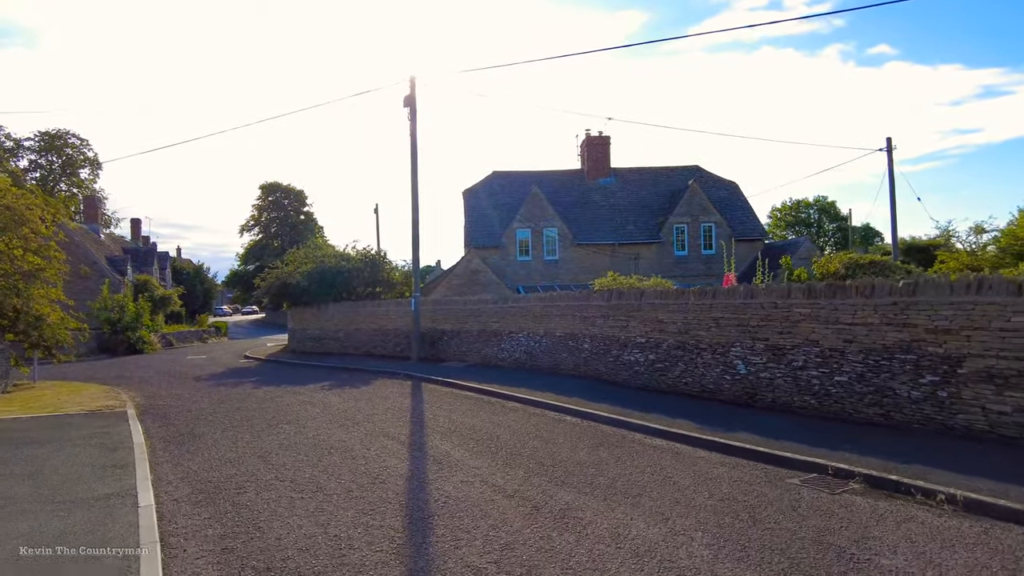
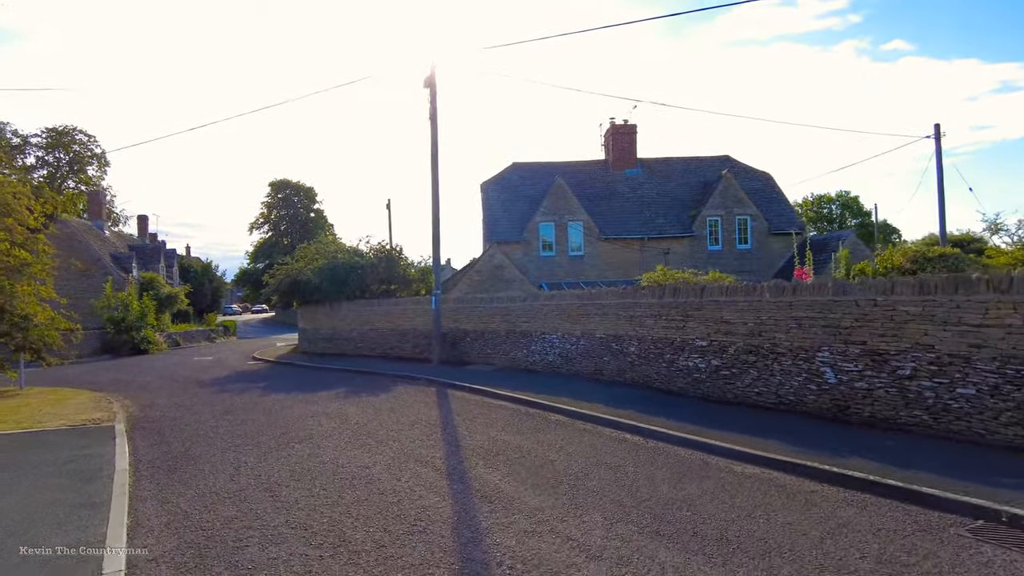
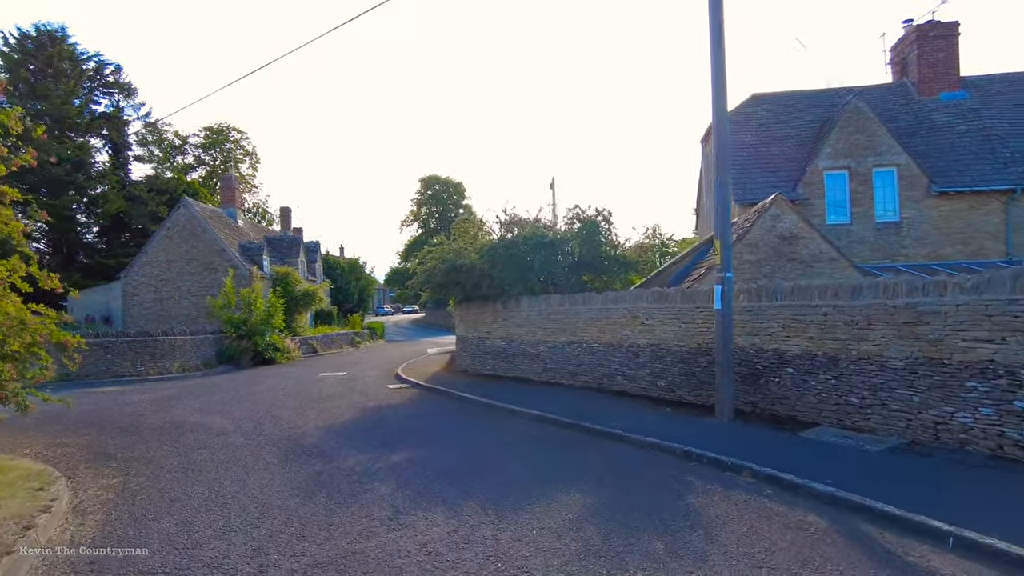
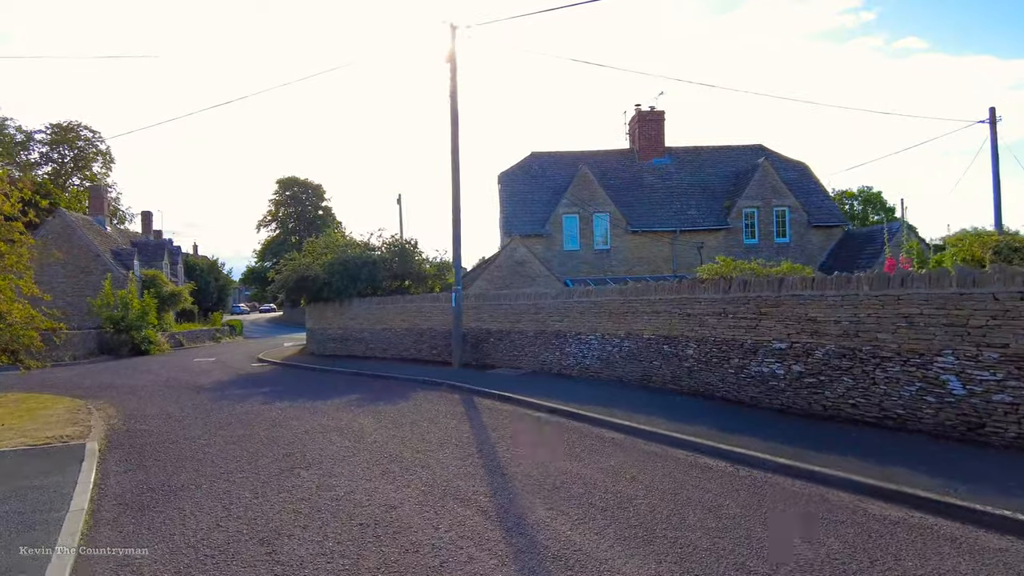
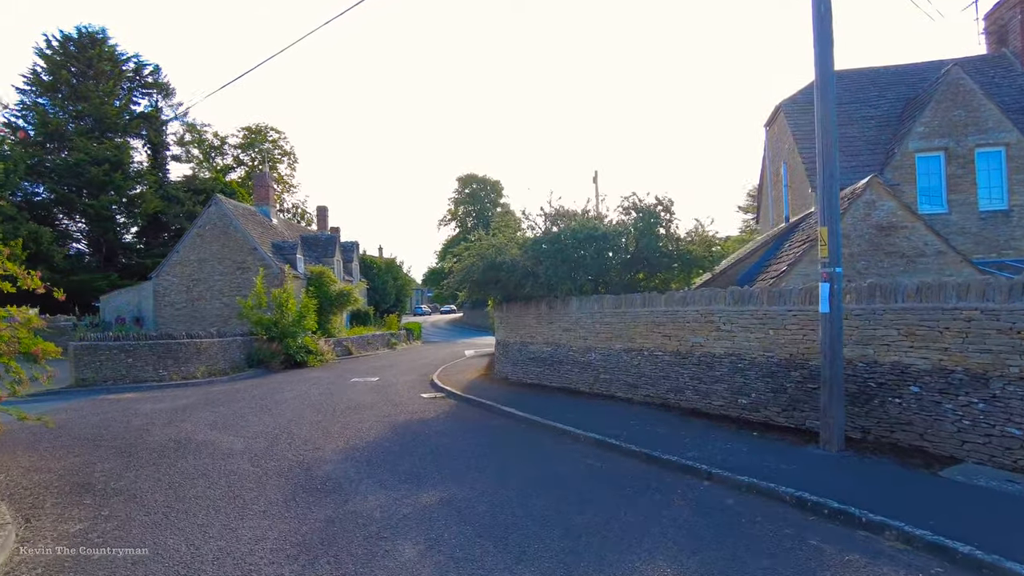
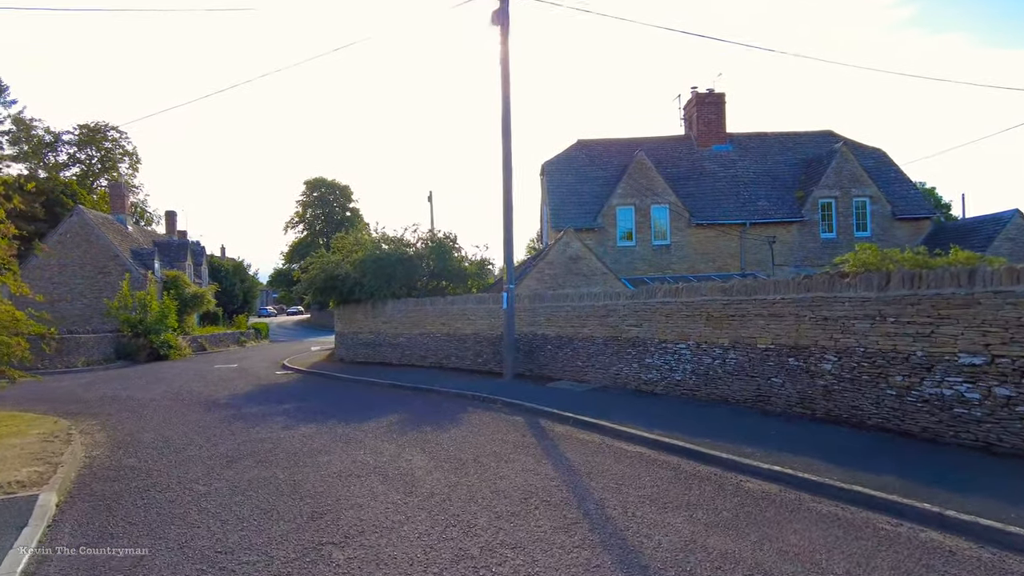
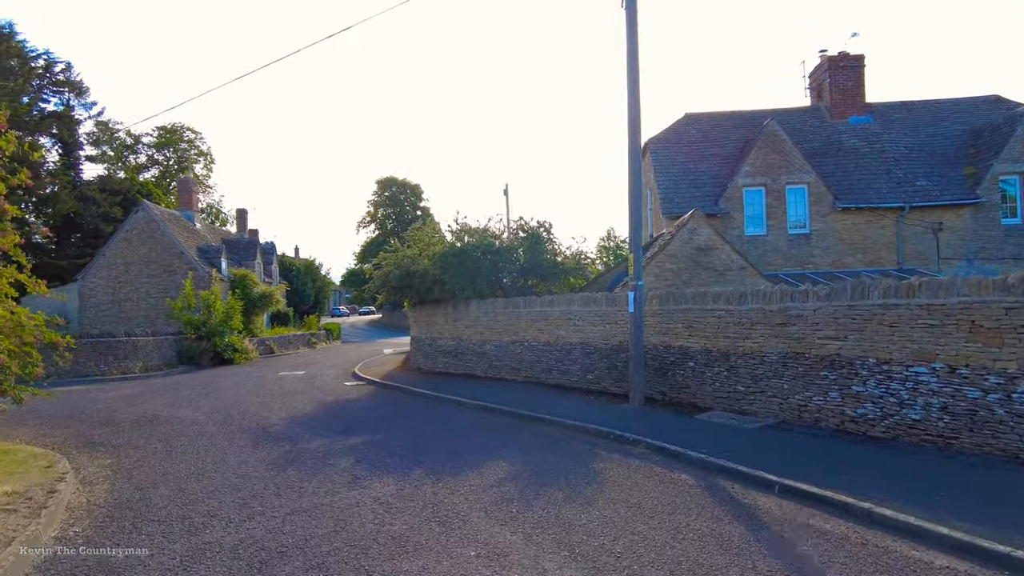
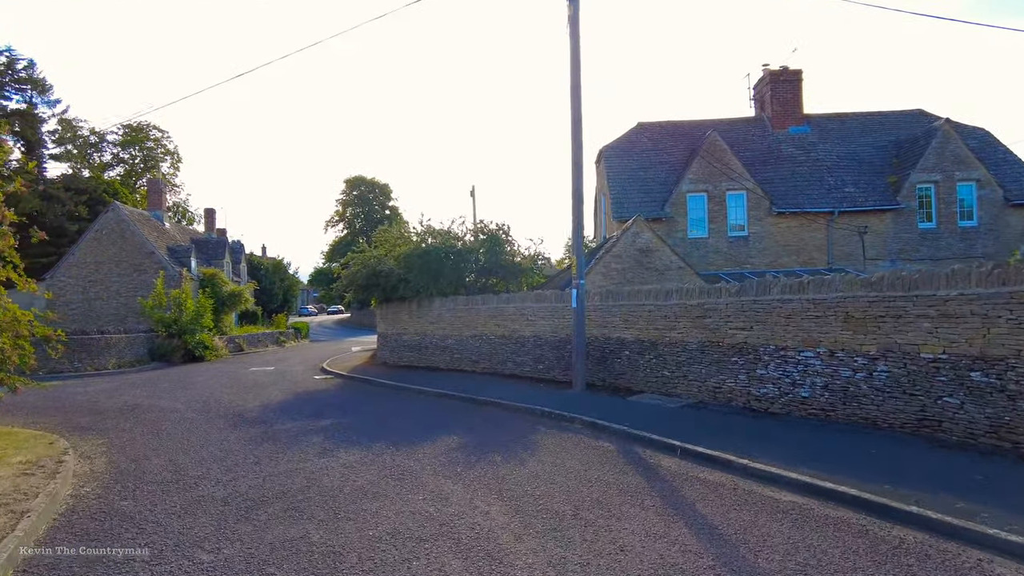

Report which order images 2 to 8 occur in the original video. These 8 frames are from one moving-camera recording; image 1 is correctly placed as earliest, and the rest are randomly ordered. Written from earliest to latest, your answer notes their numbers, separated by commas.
2, 4, 6, 8, 7, 3, 5
